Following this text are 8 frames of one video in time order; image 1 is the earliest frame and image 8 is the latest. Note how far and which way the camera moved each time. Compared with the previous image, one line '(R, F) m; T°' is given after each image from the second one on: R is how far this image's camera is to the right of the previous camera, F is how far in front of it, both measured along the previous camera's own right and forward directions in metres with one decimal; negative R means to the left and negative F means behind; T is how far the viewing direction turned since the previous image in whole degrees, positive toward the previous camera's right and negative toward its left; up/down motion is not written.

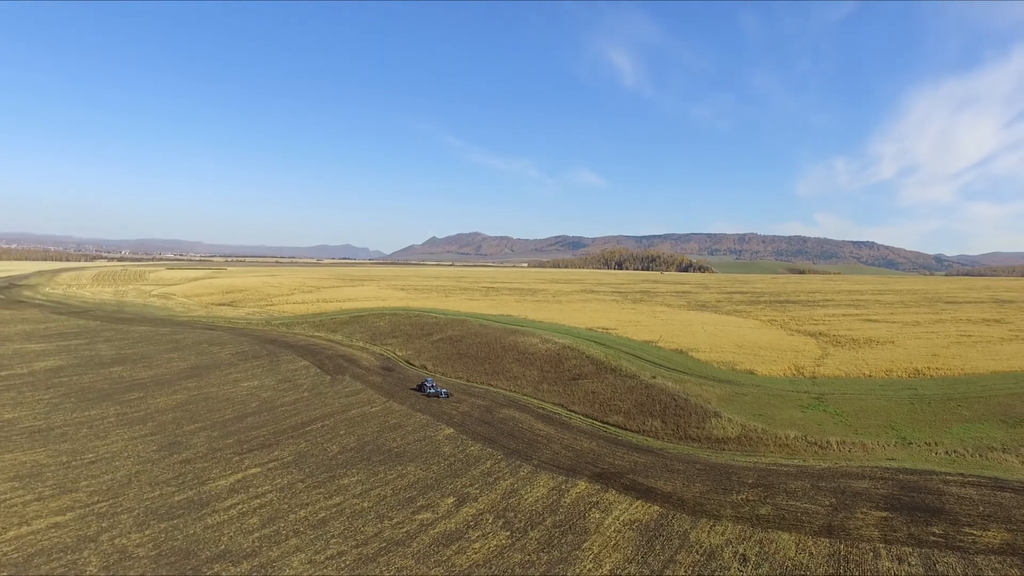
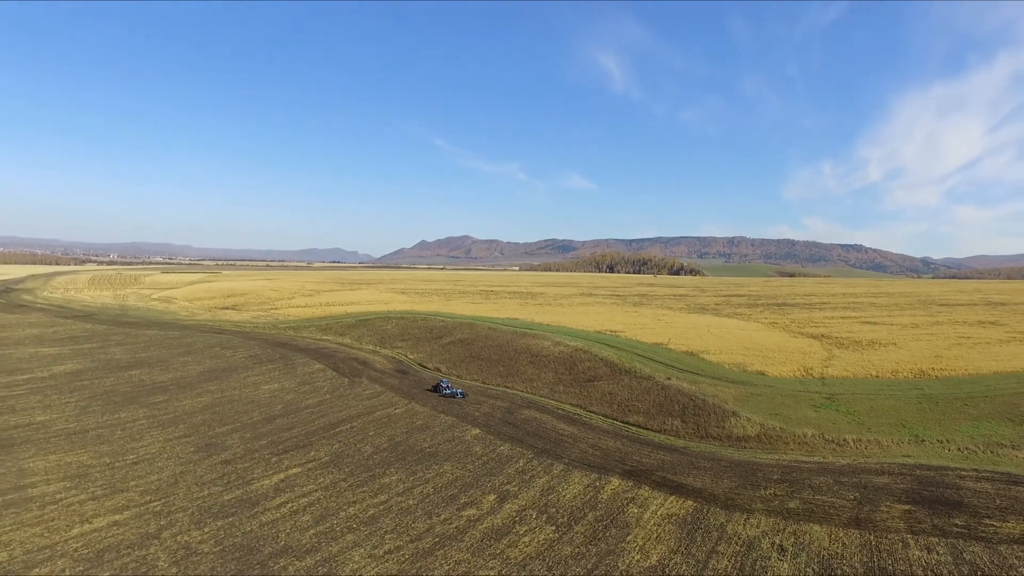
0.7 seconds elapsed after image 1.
(-1.5, -0.5) m; +1°
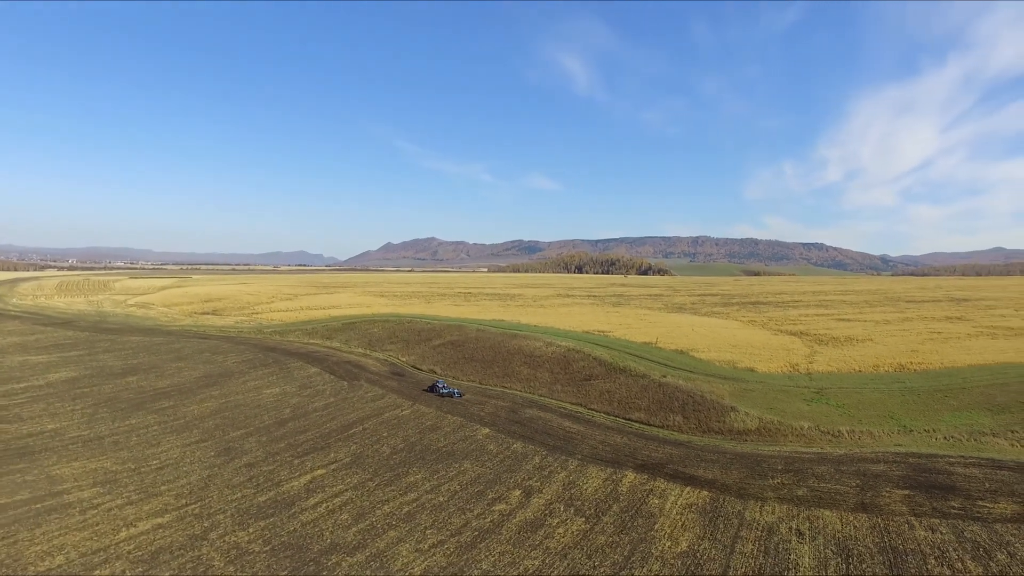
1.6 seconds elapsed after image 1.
(-1.6, -0.5) m; +2°
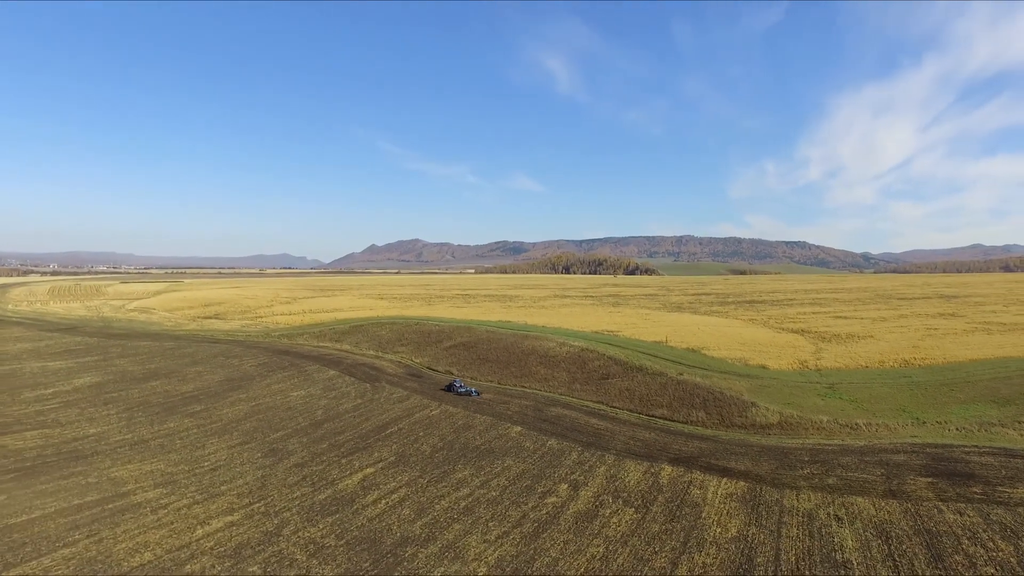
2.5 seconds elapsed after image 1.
(-1.9, -0.6) m; +1°
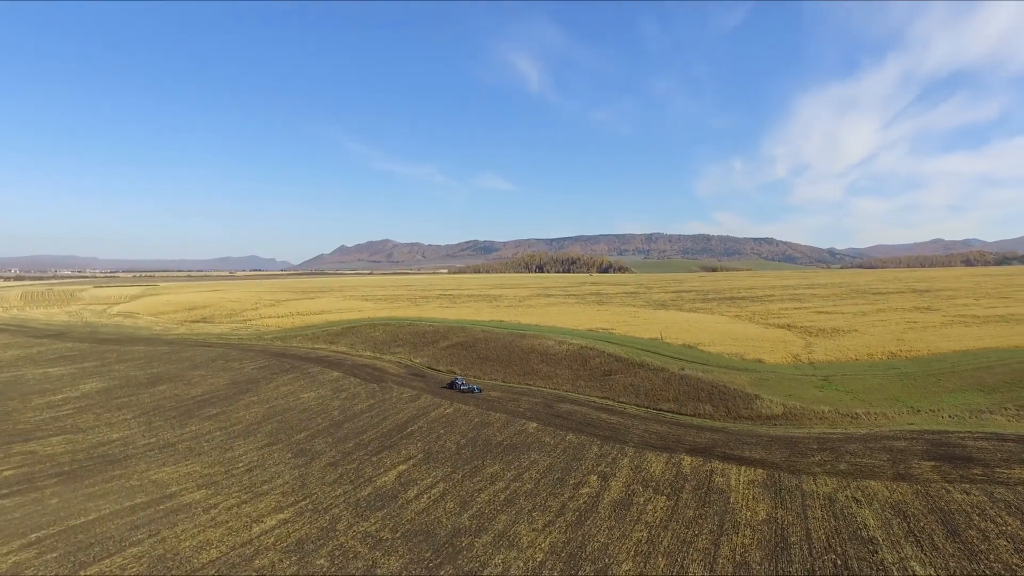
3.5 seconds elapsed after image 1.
(-1.7, -0.5) m; +2°
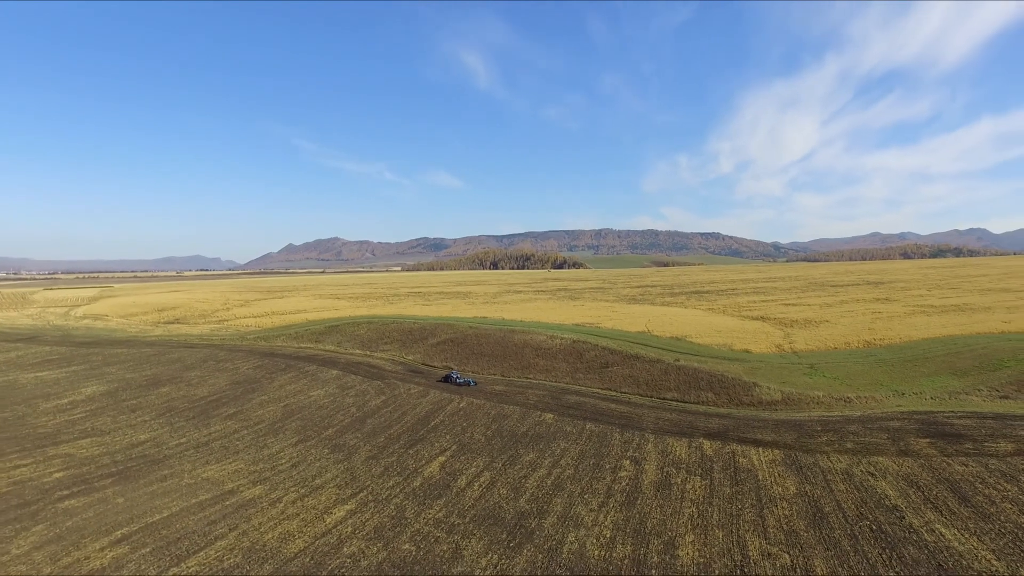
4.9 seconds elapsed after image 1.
(-2.6, -0.6) m; +3°
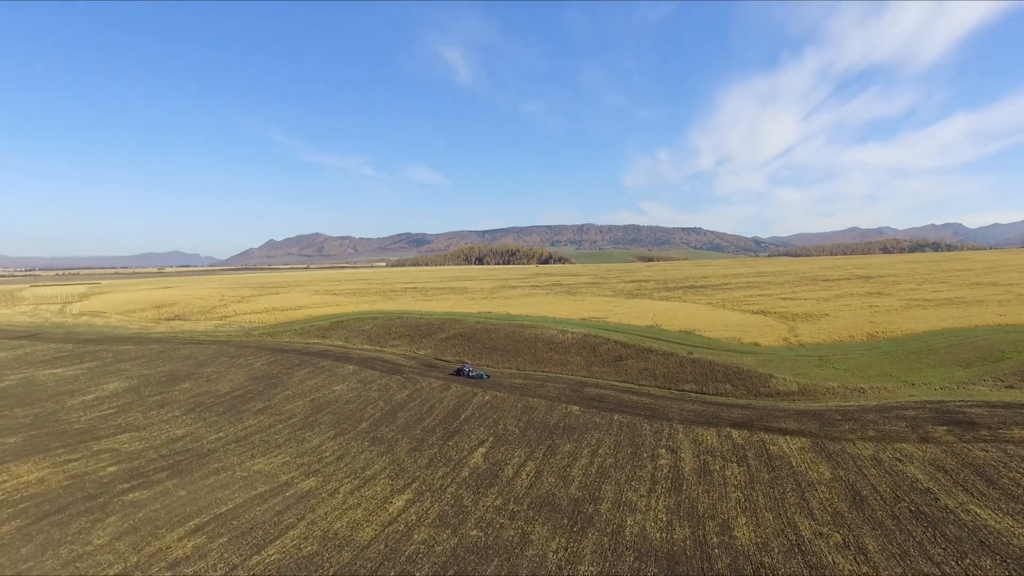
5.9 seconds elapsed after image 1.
(-1.9, -0.4) m; +1°
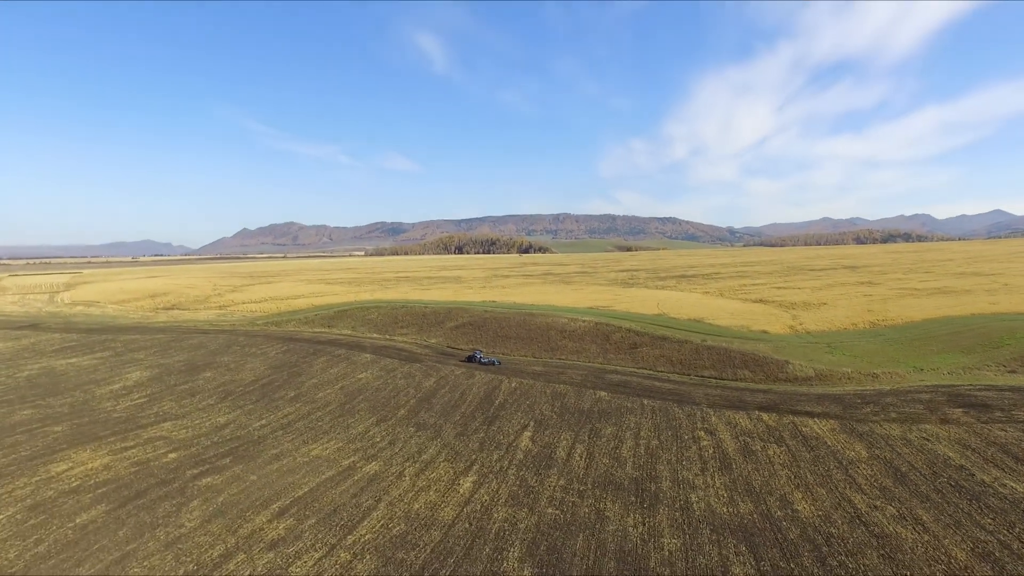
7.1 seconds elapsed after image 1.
(-2.3, -0.4) m; +1°
